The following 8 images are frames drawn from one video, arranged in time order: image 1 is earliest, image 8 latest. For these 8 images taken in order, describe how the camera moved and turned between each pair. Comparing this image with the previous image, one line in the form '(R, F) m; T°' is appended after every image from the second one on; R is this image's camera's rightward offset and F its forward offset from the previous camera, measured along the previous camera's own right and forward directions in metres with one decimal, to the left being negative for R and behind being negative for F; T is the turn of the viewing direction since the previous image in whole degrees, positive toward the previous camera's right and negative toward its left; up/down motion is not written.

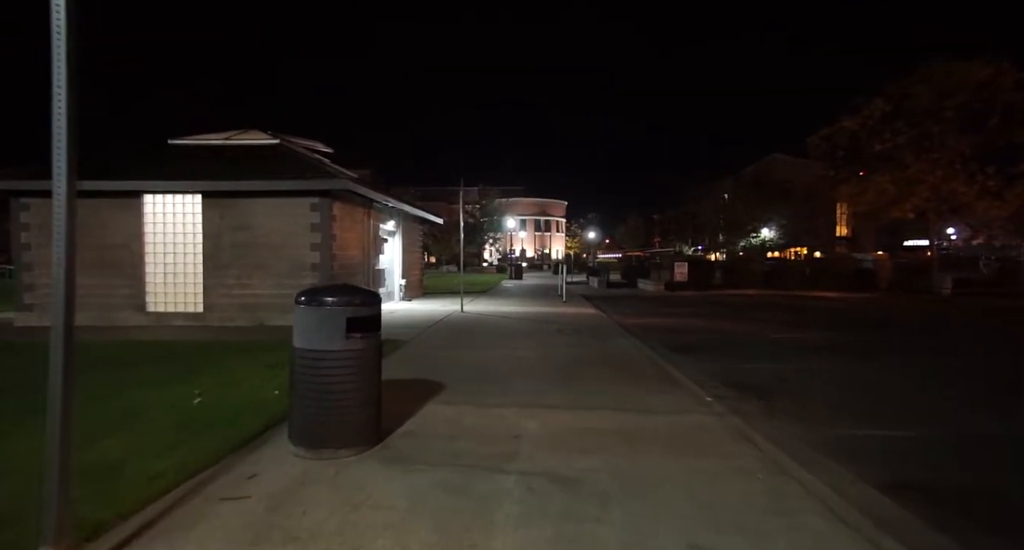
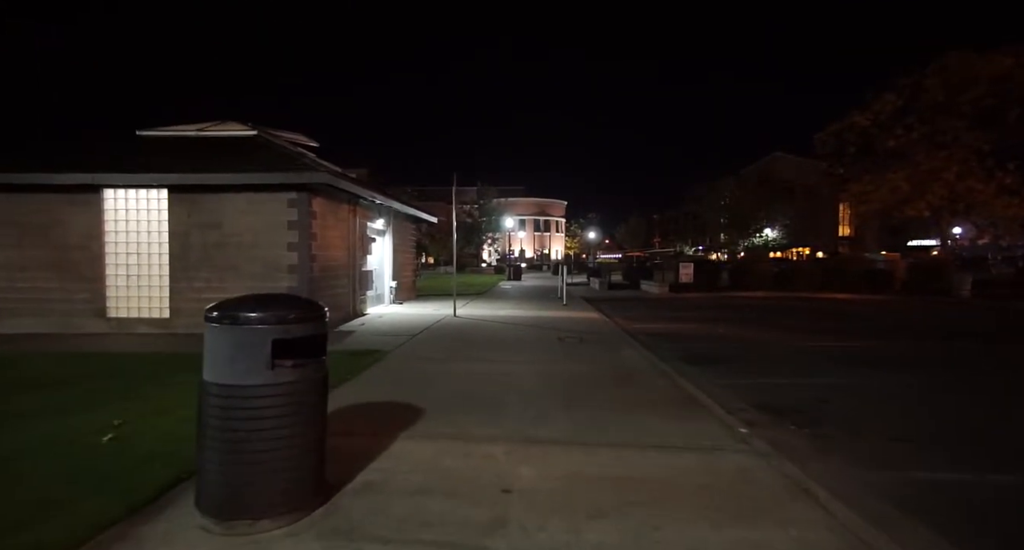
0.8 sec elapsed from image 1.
(+0.1, +1.1) m; 0°
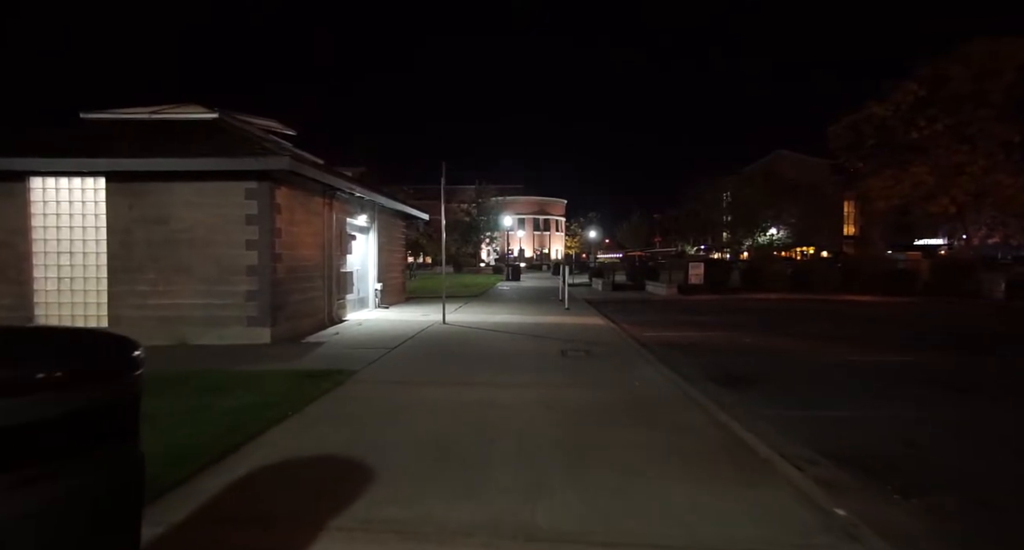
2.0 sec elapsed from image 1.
(+0.1, +1.7) m; 0°
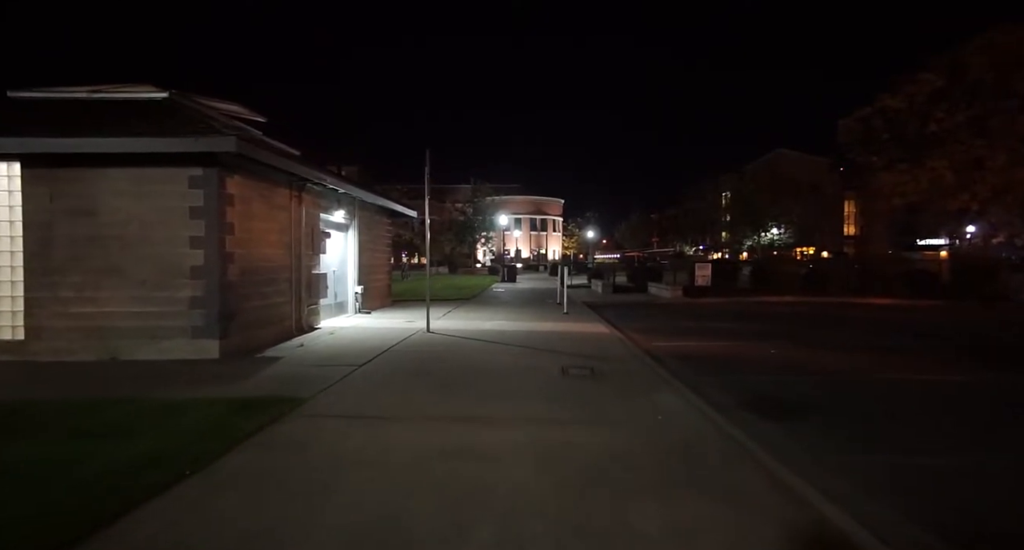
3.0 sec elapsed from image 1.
(+0.1, +1.5) m; 0°
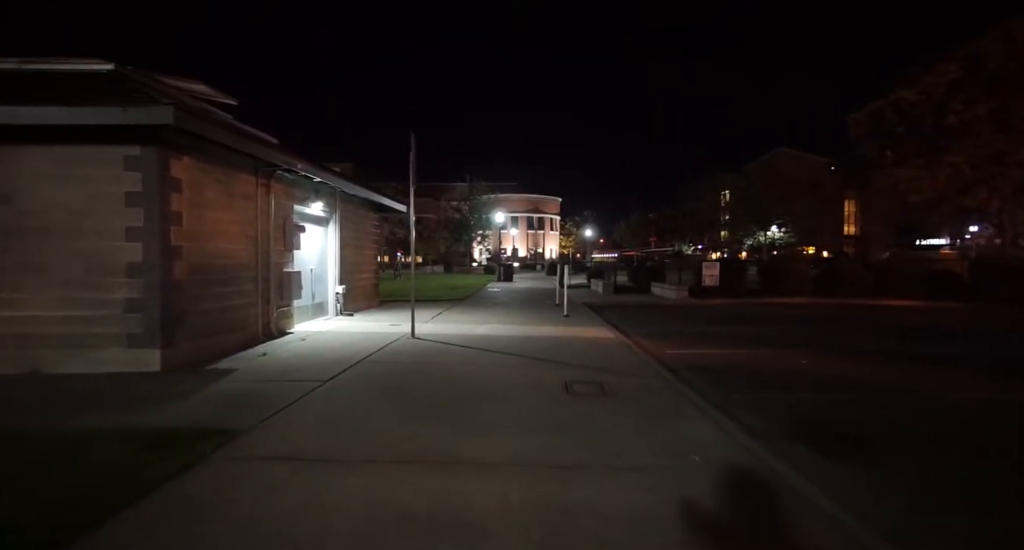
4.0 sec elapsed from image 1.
(0.0, +1.3) m; 0°
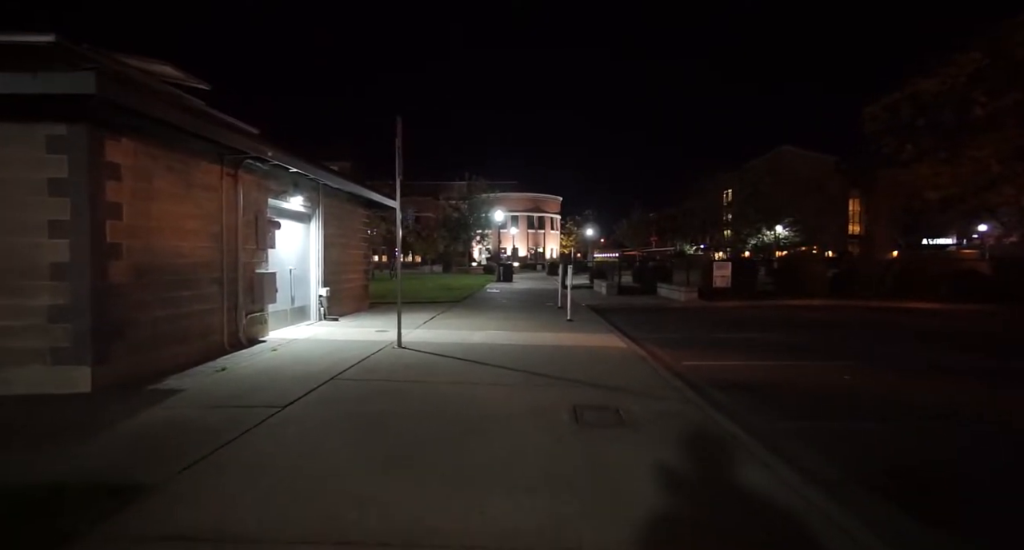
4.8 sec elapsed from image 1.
(0.0, +1.2) m; 0°
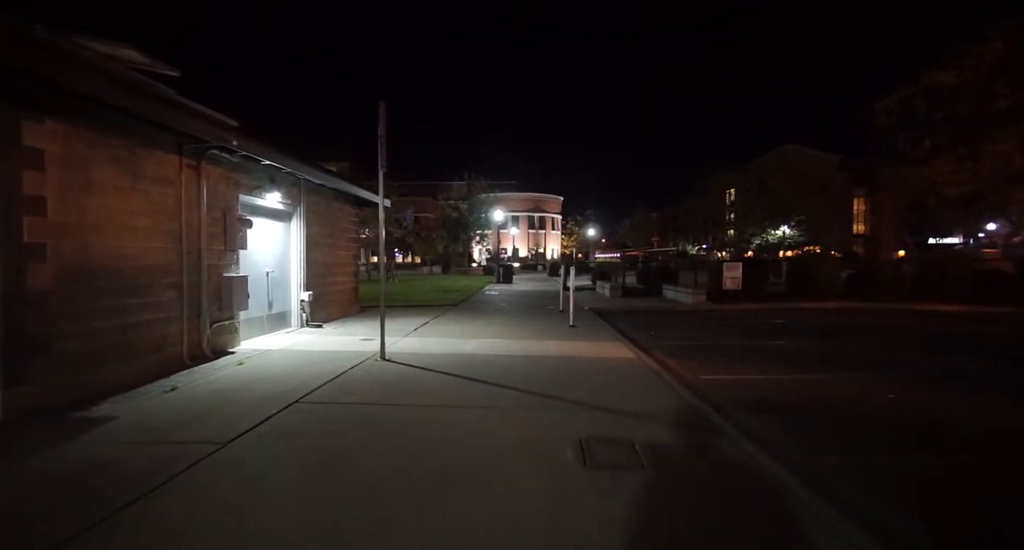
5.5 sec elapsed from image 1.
(+0.1, +1.0) m; 0°
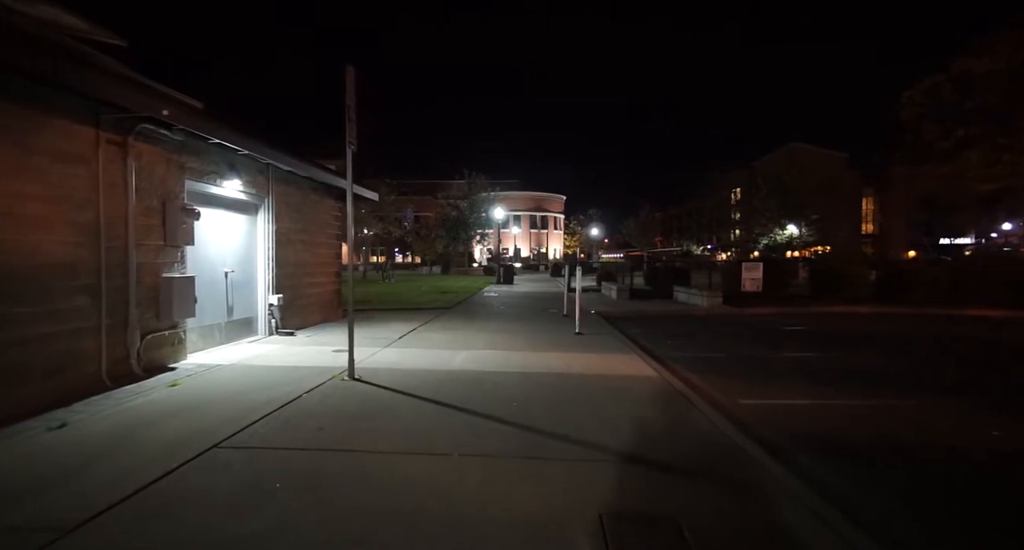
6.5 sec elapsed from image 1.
(+0.1, +1.5) m; 0°
